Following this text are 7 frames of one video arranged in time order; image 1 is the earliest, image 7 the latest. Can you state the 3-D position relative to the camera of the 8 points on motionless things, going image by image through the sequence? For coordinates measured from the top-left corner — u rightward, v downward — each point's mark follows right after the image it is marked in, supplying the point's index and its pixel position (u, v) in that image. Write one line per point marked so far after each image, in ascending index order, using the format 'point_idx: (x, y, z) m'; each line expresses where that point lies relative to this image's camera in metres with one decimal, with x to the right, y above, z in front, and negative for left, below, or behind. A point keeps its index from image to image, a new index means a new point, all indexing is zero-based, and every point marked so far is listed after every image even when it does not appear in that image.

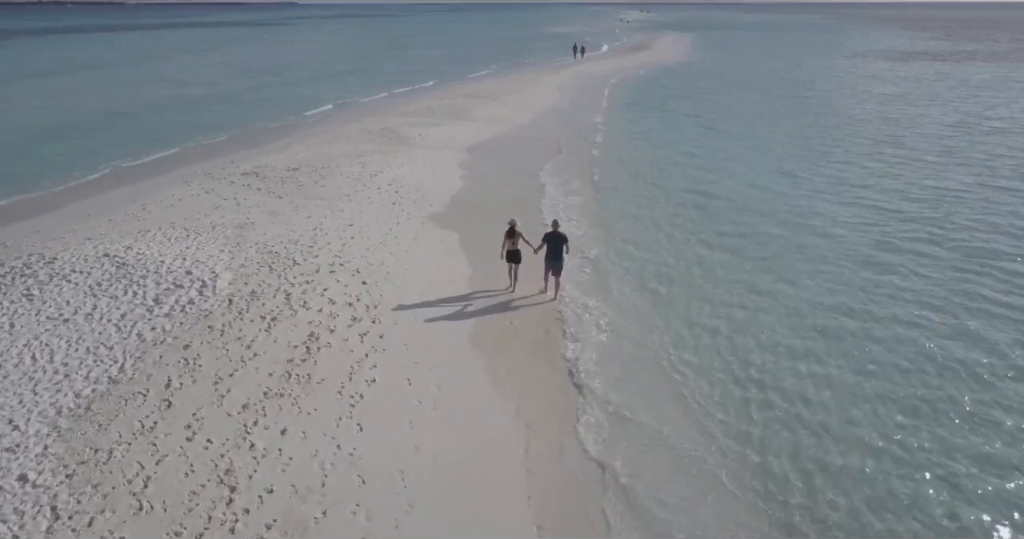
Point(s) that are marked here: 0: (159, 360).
0: (-5.4, -1.4, +9.3) m
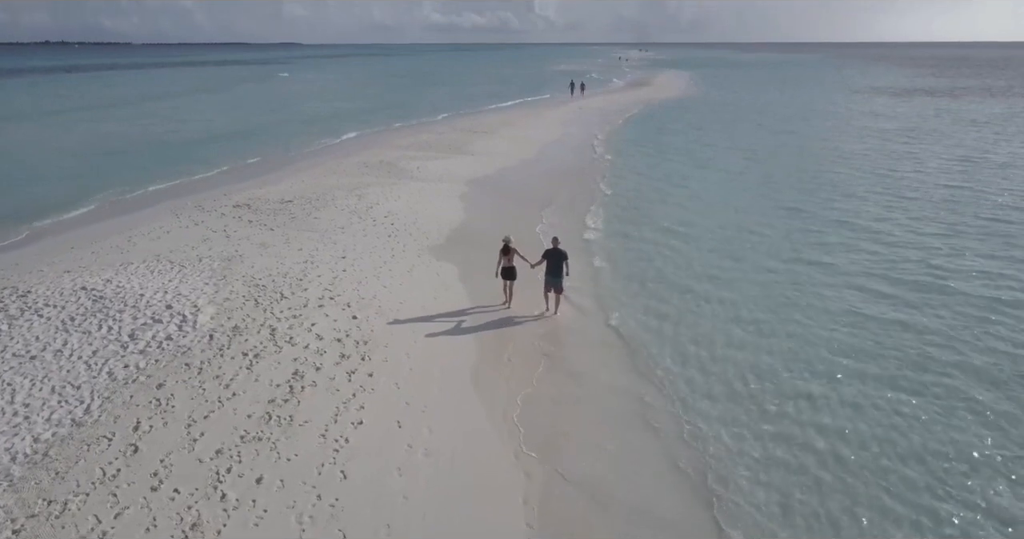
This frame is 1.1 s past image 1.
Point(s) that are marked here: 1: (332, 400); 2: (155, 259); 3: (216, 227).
0: (-5.4, -1.9, +8.6) m
1: (-2.7, -1.9, +9.1) m
2: (-7.8, +0.2, +13.3) m
3: (-7.7, +1.1, +15.8) m
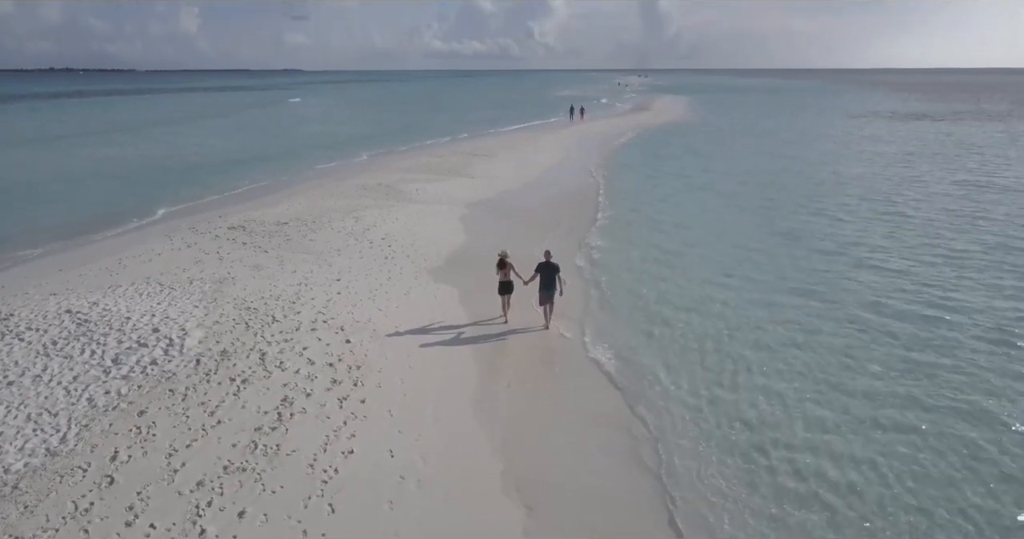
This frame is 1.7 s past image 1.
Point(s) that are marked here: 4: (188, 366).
0: (-5.5, -2.1, +8.2) m
1: (-2.7, -2.3, +8.7) m
2: (-7.9, -0.2, +13.0) m
3: (-7.7, +0.5, +15.5) m
4: (-5.1, -1.5, +9.6) m
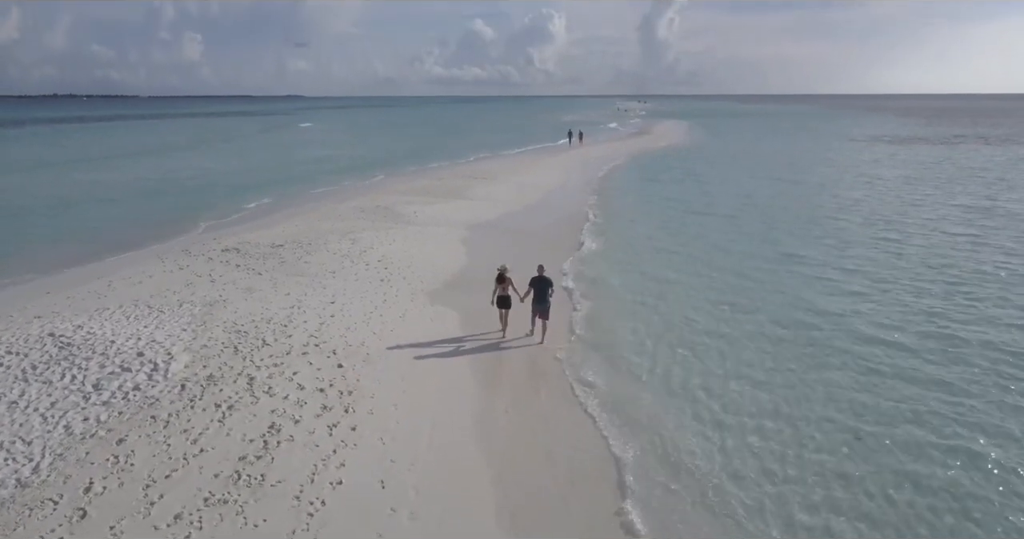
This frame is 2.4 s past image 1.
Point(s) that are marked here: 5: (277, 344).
0: (-5.5, -2.4, +7.8) m
1: (-2.7, -2.5, +8.2) m
2: (-7.9, -0.7, +12.7) m
3: (-7.7, 0.0, +15.2) m
4: (-5.2, -1.8, +9.2) m
5: (-4.3, -1.4, +11.1) m
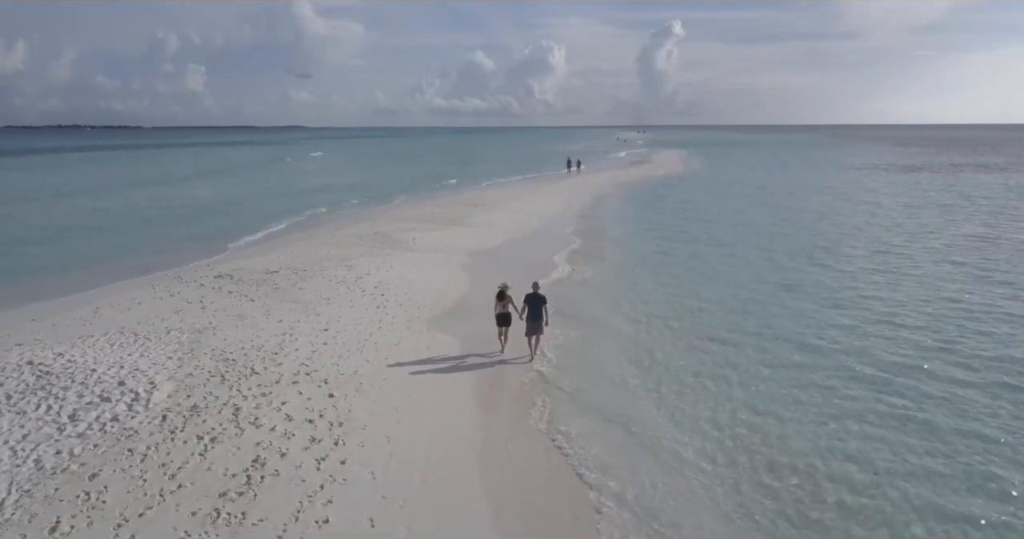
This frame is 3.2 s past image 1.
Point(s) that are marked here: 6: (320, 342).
0: (-5.5, -2.7, +7.3) m
1: (-2.8, -2.8, +7.7) m
2: (-7.9, -1.2, +12.2) m
3: (-7.7, -0.7, +14.8) m
4: (-5.2, -2.2, +8.8) m
5: (-4.3, -1.8, +10.6) m
6: (-3.9, -1.5, +12.3) m
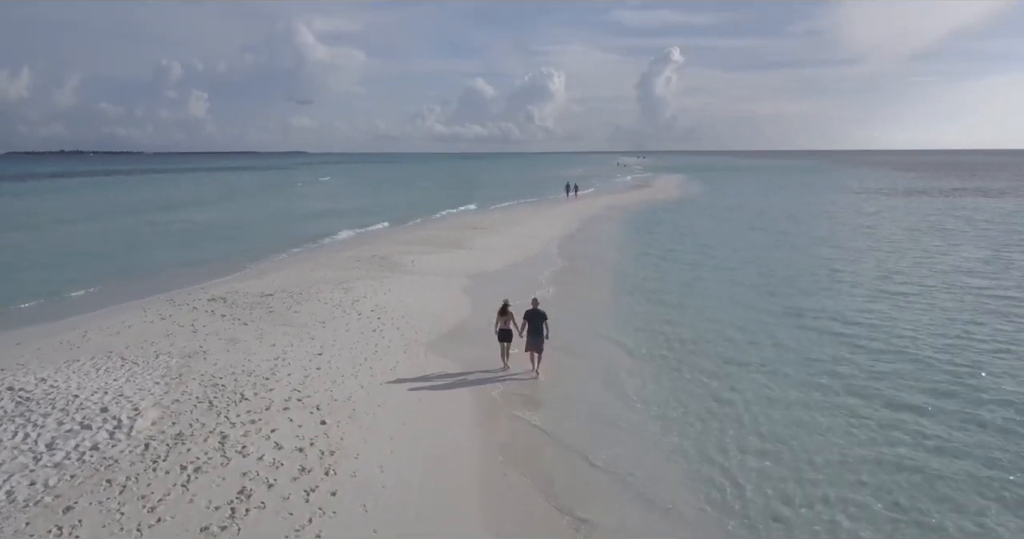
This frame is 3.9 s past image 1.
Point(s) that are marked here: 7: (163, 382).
0: (-5.5, -2.9, +6.9) m
1: (-2.8, -3.1, +7.3) m
2: (-7.9, -1.7, +11.9) m
3: (-7.8, -1.2, +14.4) m
4: (-5.2, -2.5, +8.4) m
5: (-4.3, -2.2, +10.2) m
6: (-3.9, -1.9, +12.0) m
7: (-6.1, -1.9, +10.6) m
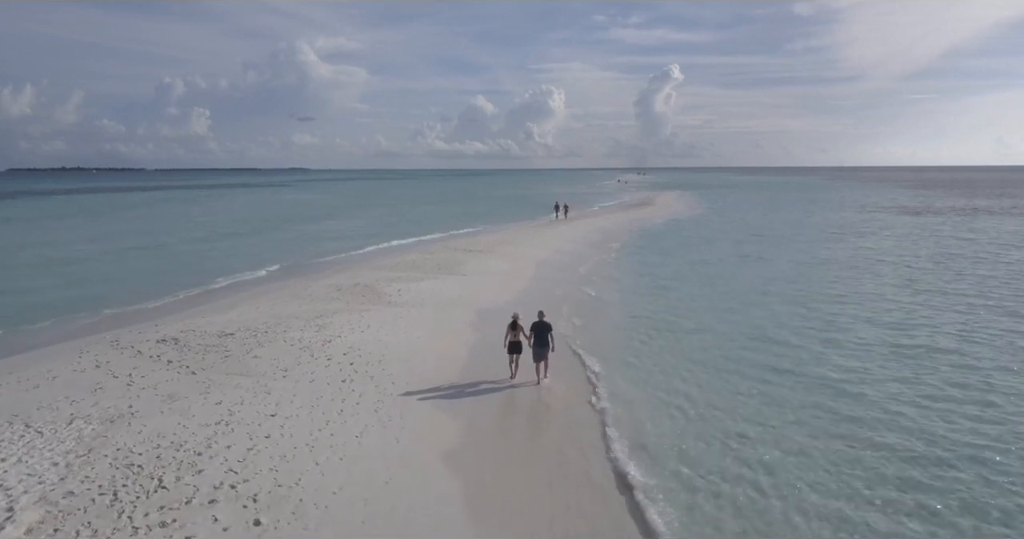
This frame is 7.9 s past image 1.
0: (-5.6, -3.5, +4.7) m
1: (-2.9, -3.7, +5.1) m
2: (-8.0, -2.4, +9.7) m
3: (-7.9, -2.0, +12.3) m
4: (-5.3, -3.1, +6.2) m
5: (-4.4, -2.9, +8.1) m
6: (-4.0, -2.6, +9.8) m
7: (-6.2, -2.7, +8.4) m
